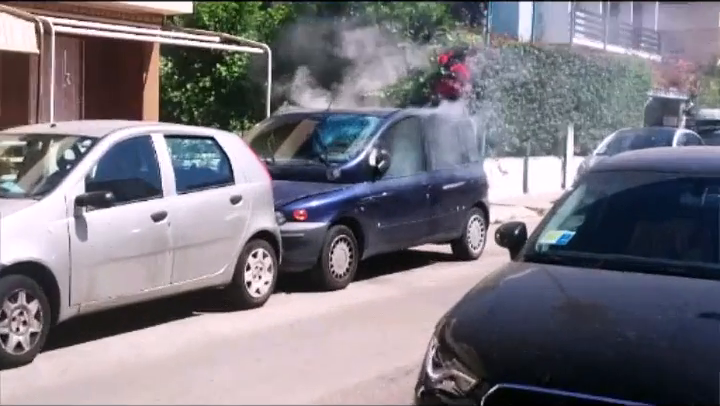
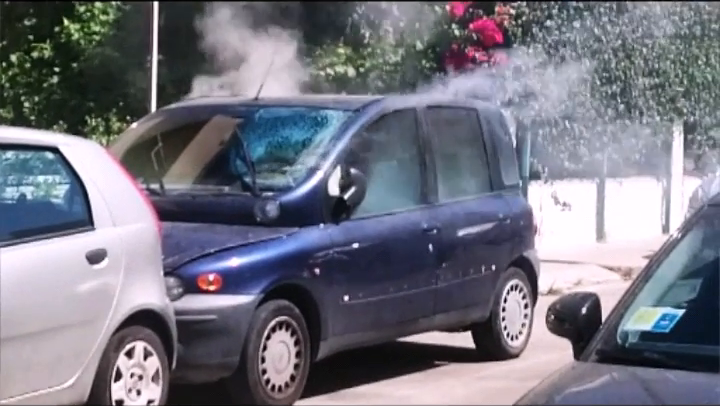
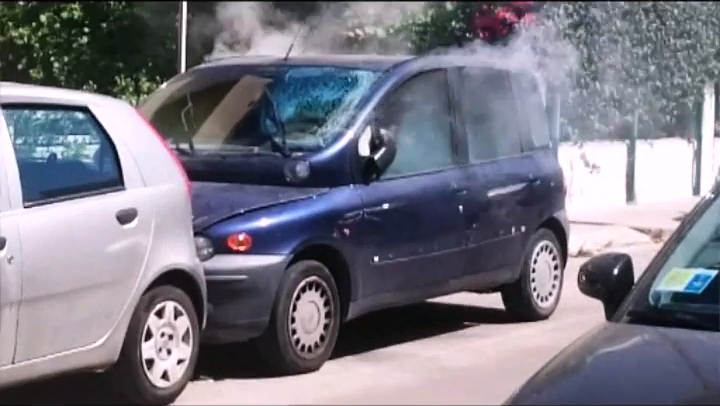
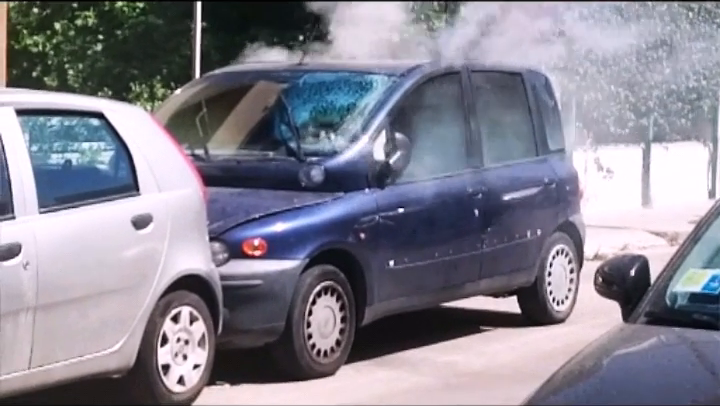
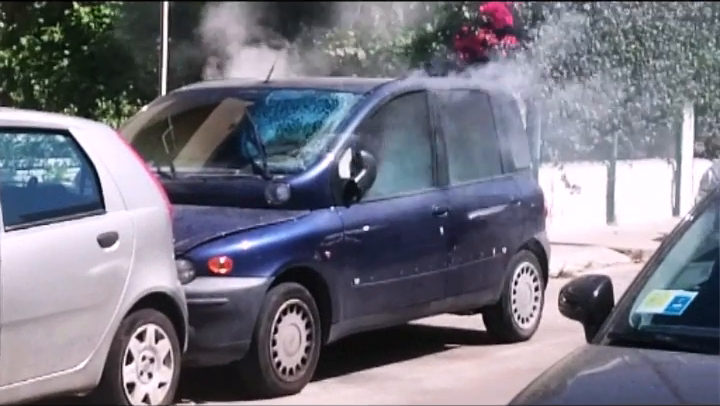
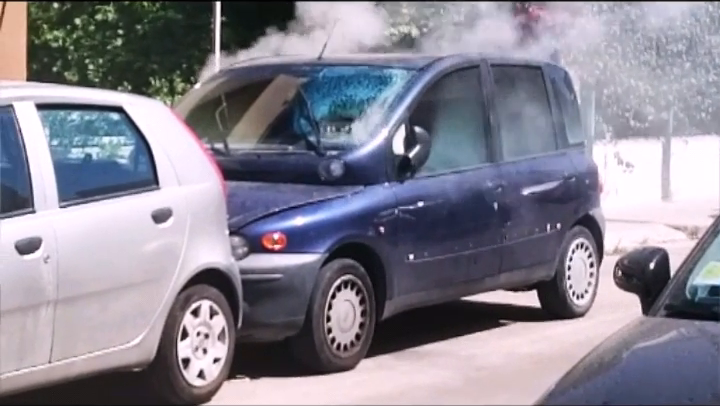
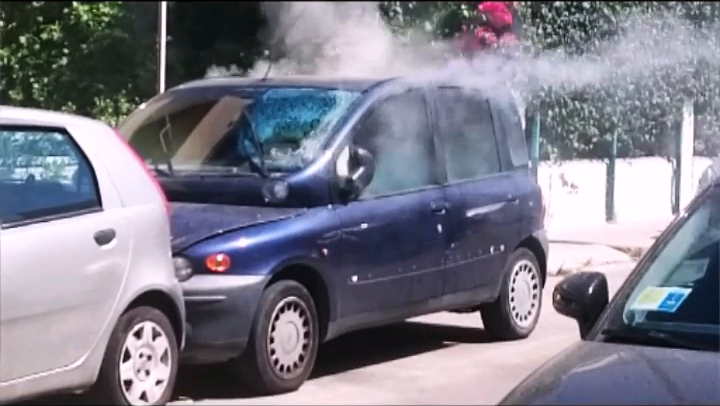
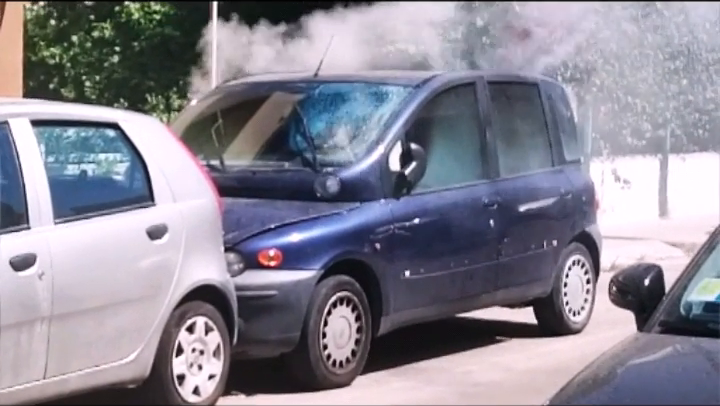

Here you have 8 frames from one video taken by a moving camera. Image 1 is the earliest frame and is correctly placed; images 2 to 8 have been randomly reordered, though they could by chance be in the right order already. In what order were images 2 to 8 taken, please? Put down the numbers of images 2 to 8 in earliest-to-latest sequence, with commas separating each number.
3, 5, 2, 7, 4, 6, 8
